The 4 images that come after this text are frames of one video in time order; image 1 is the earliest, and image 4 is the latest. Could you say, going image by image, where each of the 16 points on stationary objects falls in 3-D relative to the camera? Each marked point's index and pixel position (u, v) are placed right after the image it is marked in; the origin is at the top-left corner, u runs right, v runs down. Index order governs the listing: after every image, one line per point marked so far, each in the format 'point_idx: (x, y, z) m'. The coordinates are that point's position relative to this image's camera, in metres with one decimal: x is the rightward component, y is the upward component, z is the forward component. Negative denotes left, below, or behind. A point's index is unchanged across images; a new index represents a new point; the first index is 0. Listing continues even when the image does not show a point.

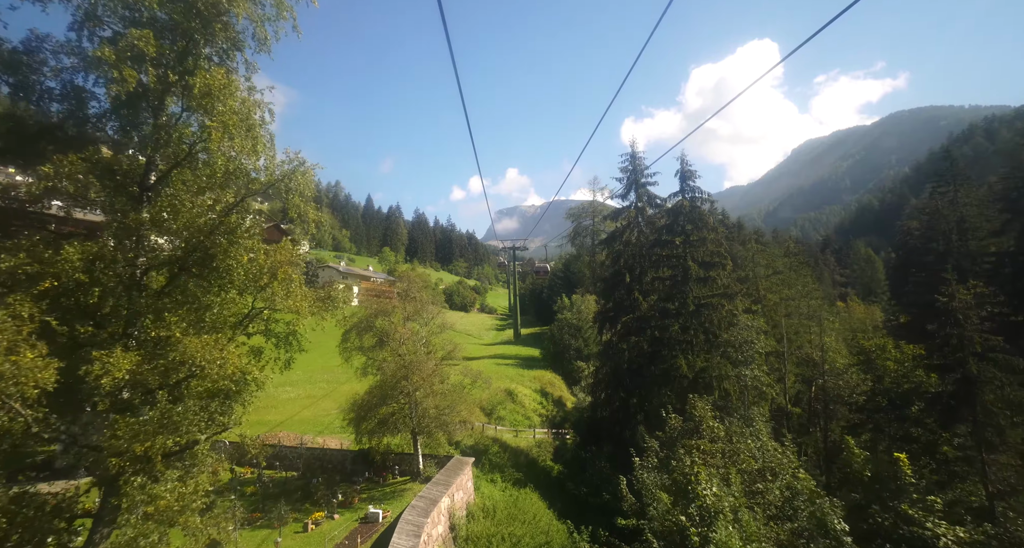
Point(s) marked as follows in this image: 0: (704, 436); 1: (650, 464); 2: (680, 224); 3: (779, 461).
0: (+4.7, -4.0, +12.3) m
1: (+3.5, -4.8, +12.7) m
2: (+6.6, +1.9, +19.7) m
3: (+6.3, -4.4, +11.9) m
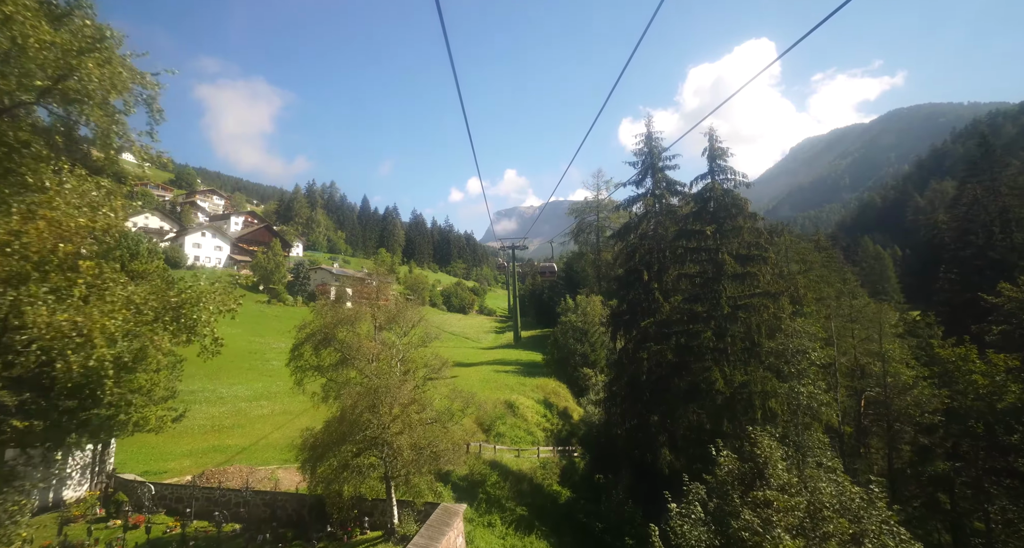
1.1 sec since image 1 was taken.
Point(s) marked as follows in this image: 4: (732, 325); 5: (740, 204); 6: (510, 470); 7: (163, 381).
0: (+4.8, -3.9, +9.3) m
1: (+3.5, -4.7, +9.7) m
2: (+6.6, +2.1, +16.7) m
3: (+6.3, -4.3, +8.9) m
4: (+6.8, -1.5, +15.4) m
5: (+7.4, +2.3, +16.2) m
6: (-0.1, -7.9, +20.2) m
7: (-10.4, -3.2, +14.7) m
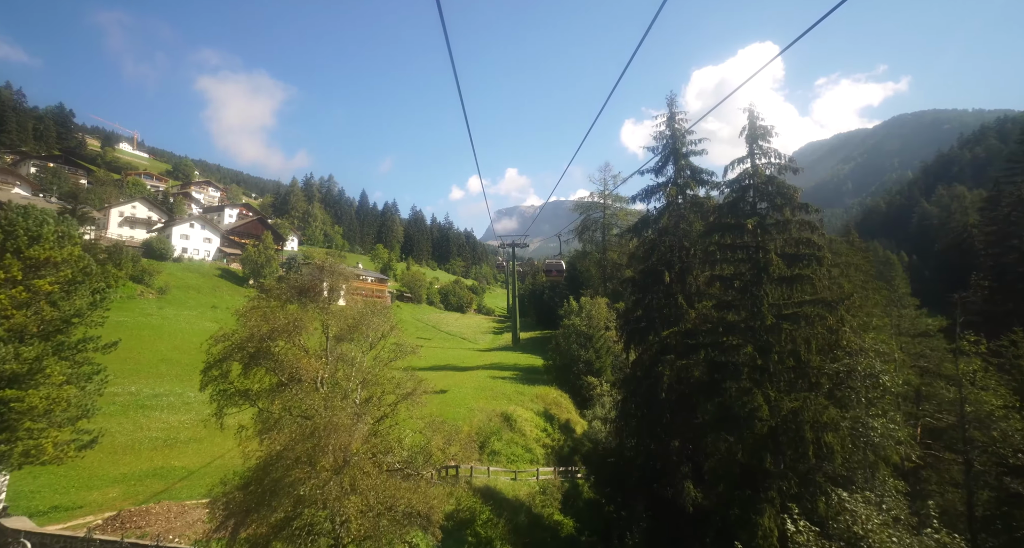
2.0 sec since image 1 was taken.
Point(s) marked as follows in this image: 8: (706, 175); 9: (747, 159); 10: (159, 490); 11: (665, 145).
0: (+4.7, -3.9, +6.6) m
1: (+3.4, -4.7, +7.0) m
2: (+6.6, +2.0, +14.0) m
3: (+6.3, -4.3, +6.2) m
4: (+6.8, -1.6, +12.7) m
5: (+7.4, +2.2, +13.5) m
6: (-0.3, -7.8, +17.4) m
7: (-10.5, -3.0, +12.0) m
8: (+6.9, +3.5, +17.8) m
9: (+6.8, +3.3, +14.5) m
10: (-9.3, -5.7, +13.3) m
11: (+5.8, +4.9, +19.0) m
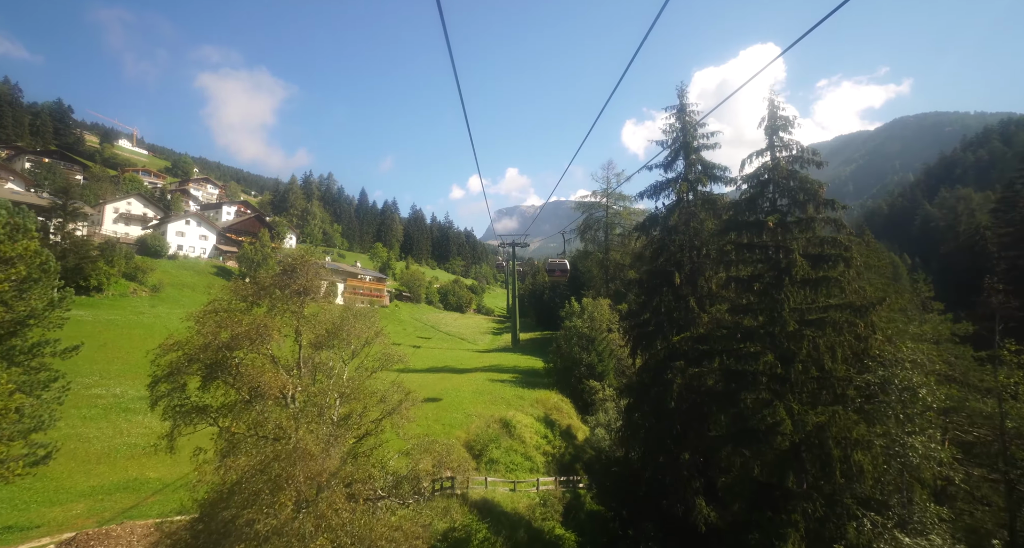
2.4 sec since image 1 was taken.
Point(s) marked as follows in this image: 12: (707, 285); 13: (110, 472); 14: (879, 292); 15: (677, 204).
0: (+4.7, -3.9, +5.6) m
1: (+3.4, -4.7, +6.0) m
2: (+6.6, +2.0, +13.0) m
3: (+6.2, -4.4, +5.2) m
4: (+6.8, -1.7, +11.7) m
5: (+7.5, +2.1, +12.5) m
6: (-0.3, -7.8, +16.4) m
7: (-10.5, -2.9, +11.0) m
8: (+6.9, +3.5, +16.8) m
9: (+6.8, +3.2, +13.4) m
10: (-9.4, -5.7, +12.3) m
11: (+5.8, +4.8, +18.0) m
12: (+6.1, -0.4, +15.8) m
13: (-11.6, -5.7, +14.5) m
14: (+12.5, -0.6, +17.2) m
15: (+5.6, +2.4, +17.2) m
